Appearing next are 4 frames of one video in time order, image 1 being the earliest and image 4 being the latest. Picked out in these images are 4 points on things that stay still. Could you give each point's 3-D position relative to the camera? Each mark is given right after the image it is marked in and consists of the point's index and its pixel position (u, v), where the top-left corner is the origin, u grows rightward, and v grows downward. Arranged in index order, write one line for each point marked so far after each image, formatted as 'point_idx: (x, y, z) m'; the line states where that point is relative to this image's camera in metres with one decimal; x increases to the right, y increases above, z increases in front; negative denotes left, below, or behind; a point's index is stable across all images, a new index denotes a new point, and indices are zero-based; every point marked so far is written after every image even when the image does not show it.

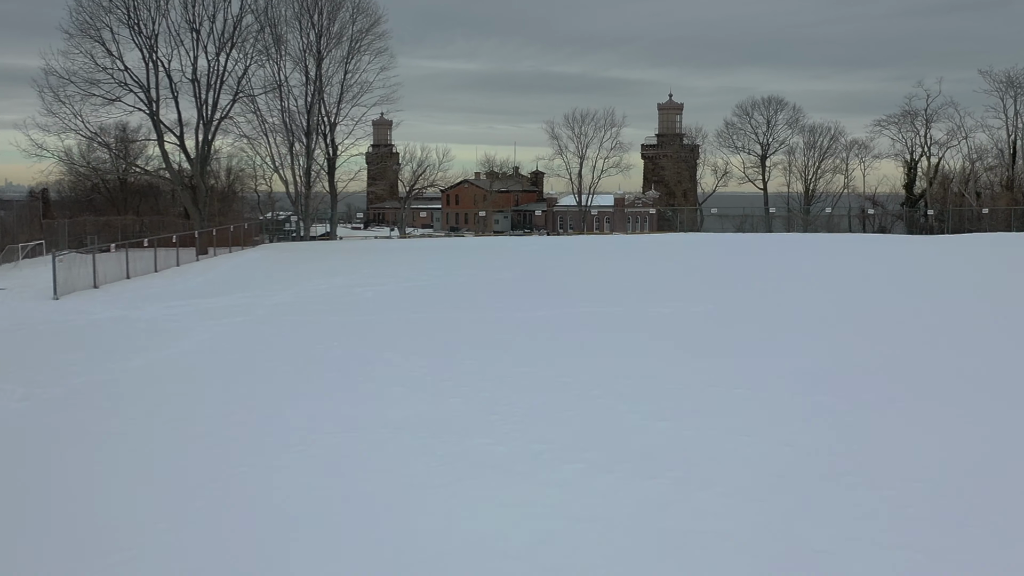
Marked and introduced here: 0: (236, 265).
0: (-4.4, +0.3, +18.3) m
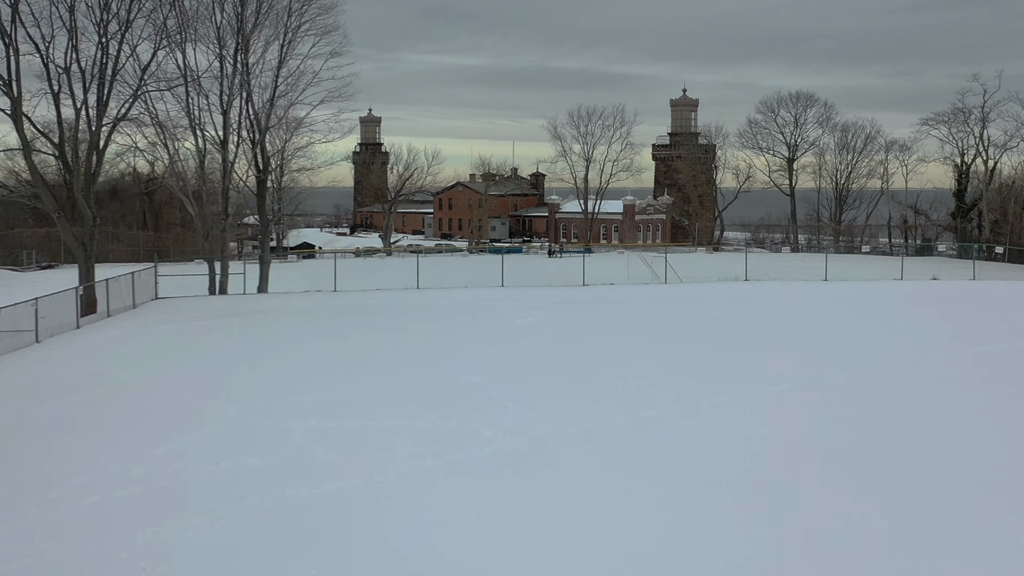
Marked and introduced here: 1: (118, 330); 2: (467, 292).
0: (-4.5, -0.8, +11.1) m
1: (-5.1, -0.5, +14.8) m
2: (-0.6, -0.1, +17.9) m
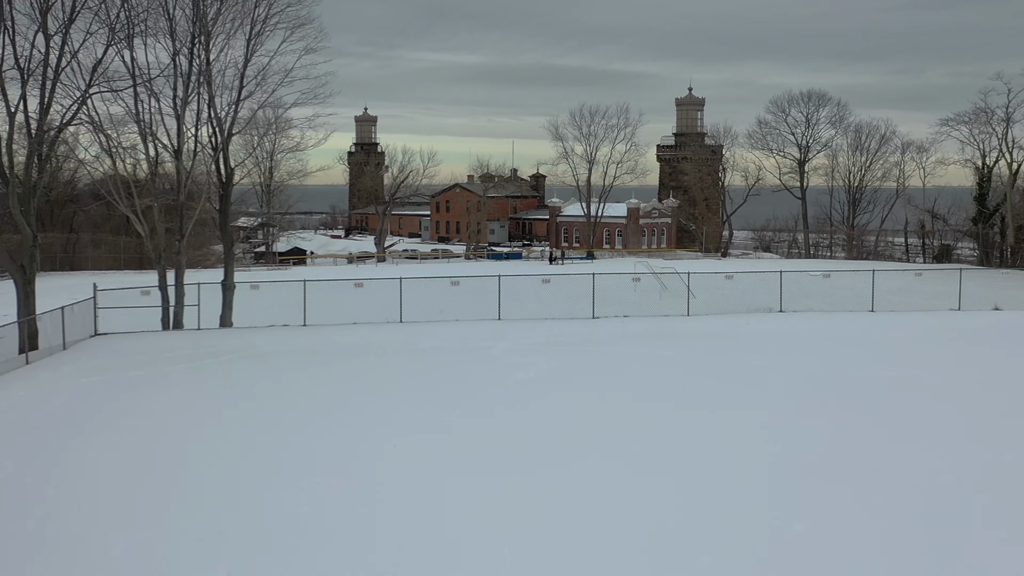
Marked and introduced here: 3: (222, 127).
0: (-4.5, -1.3, +8.6) m
1: (-5.1, -1.0, +12.2) m
2: (-0.7, -0.6, +15.4) m
3: (-4.5, +2.5, +17.8) m
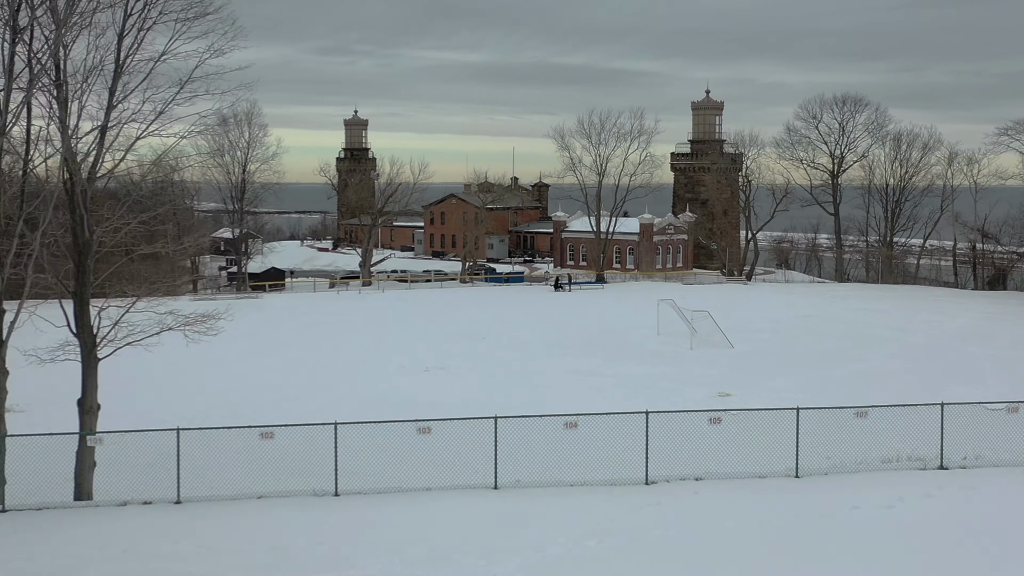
0: (-4.5, -2.6, +2.6) m
1: (-5.1, -2.2, +6.2) m
2: (-0.6, -1.8, +9.3) m
3: (-4.5, +1.3, +11.8) m
